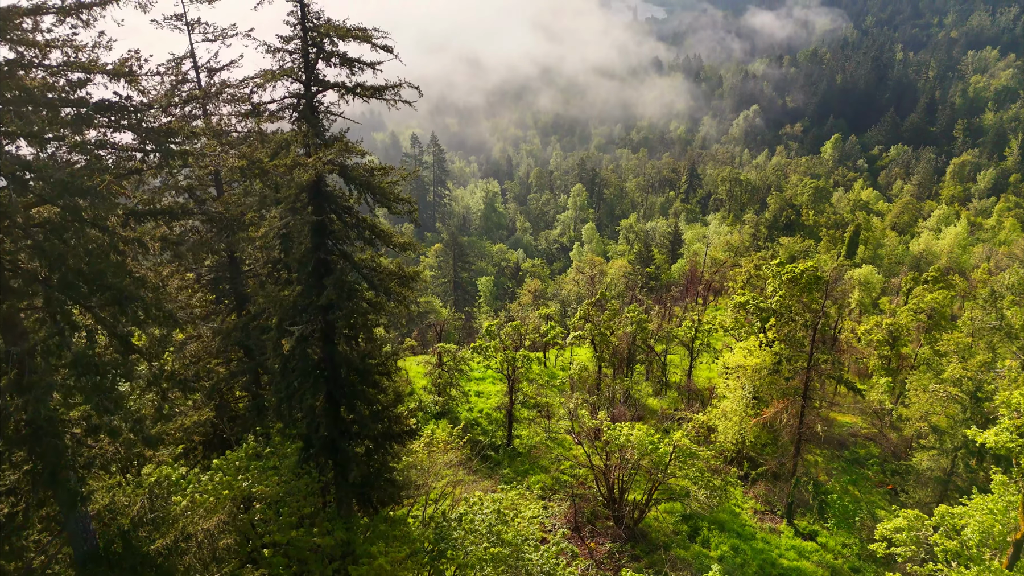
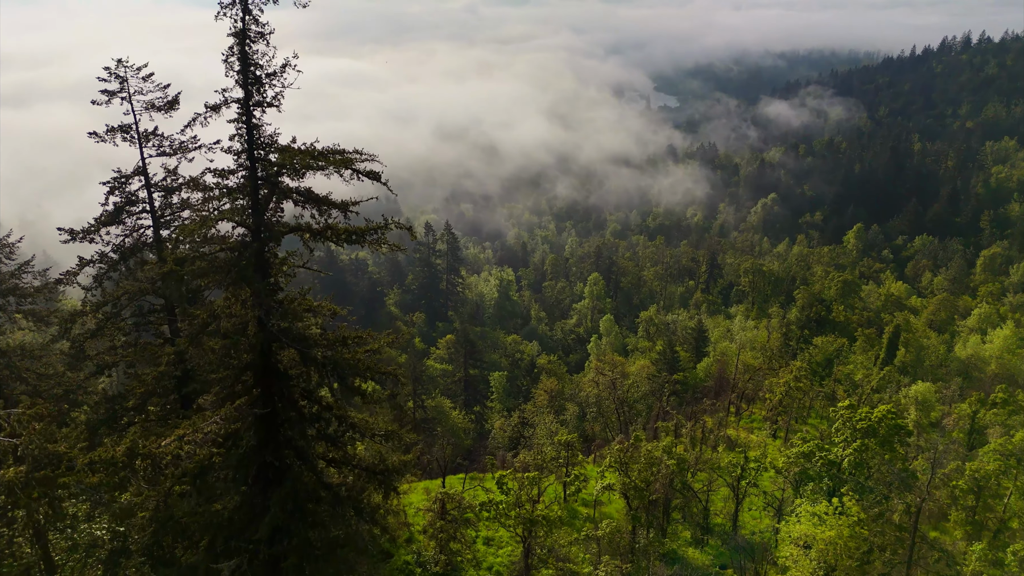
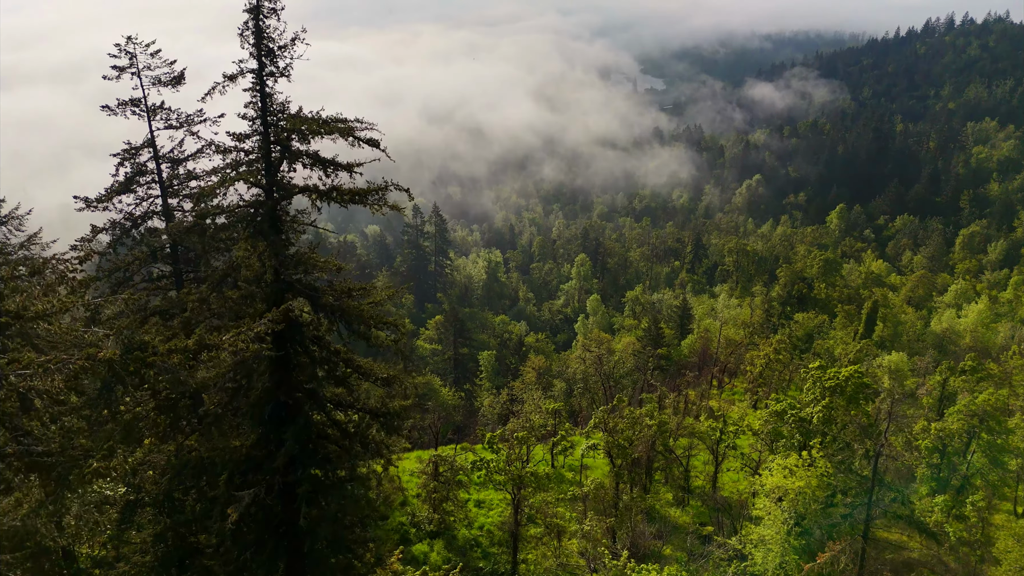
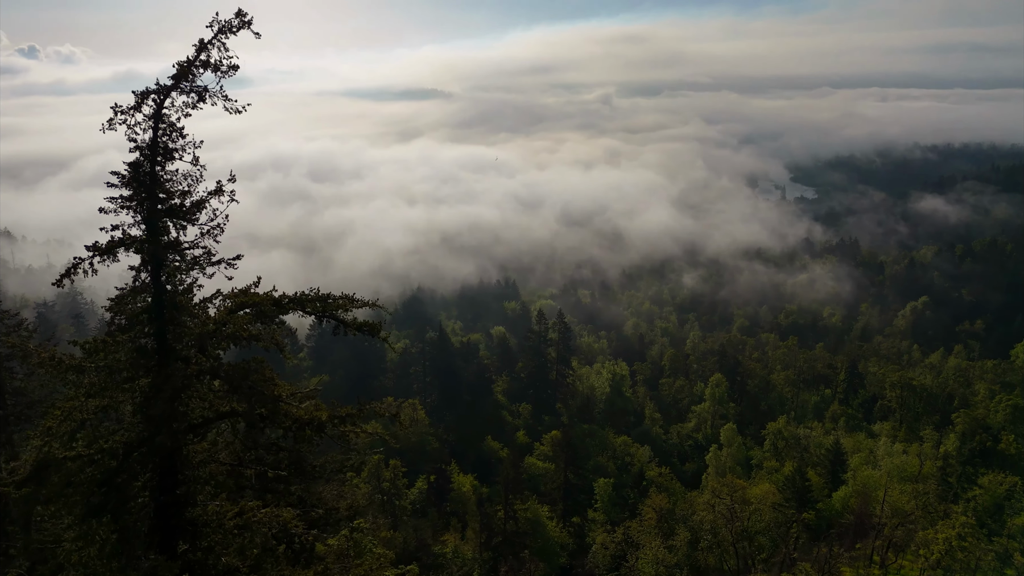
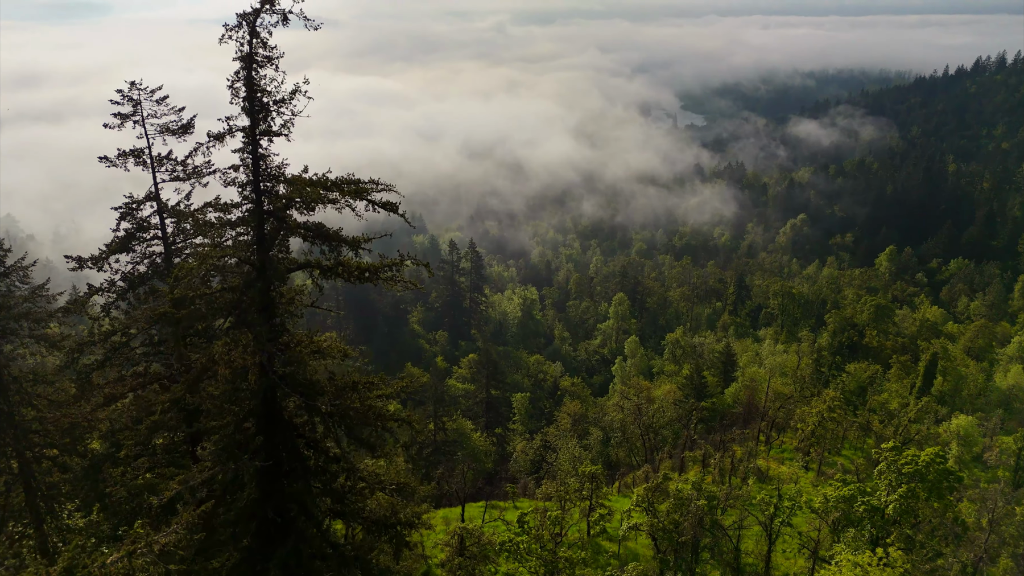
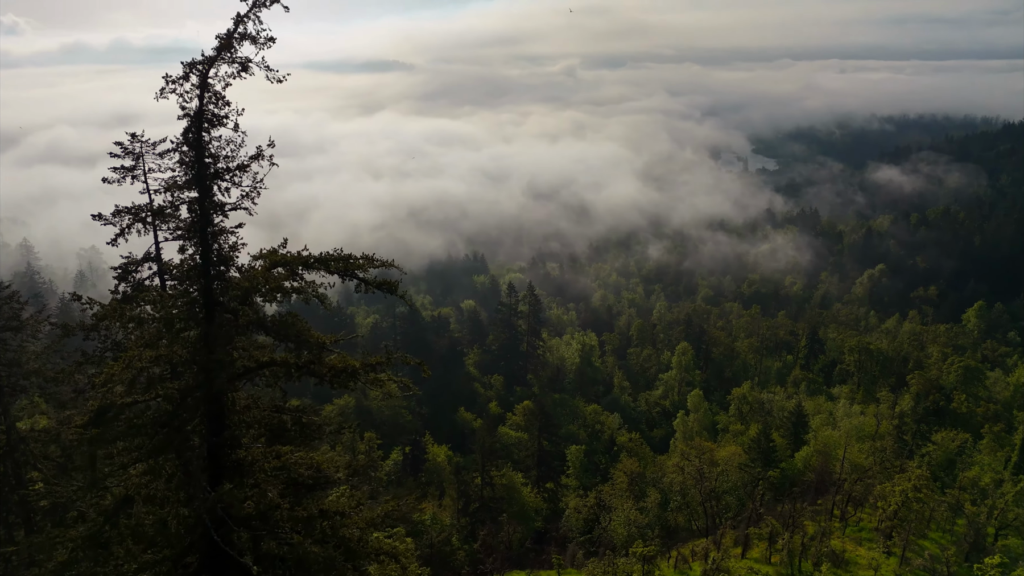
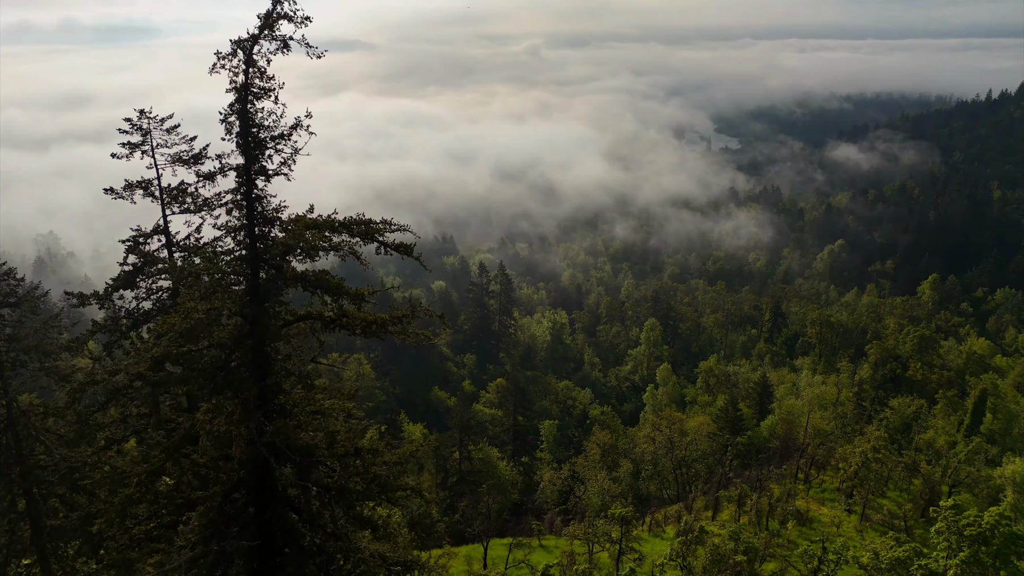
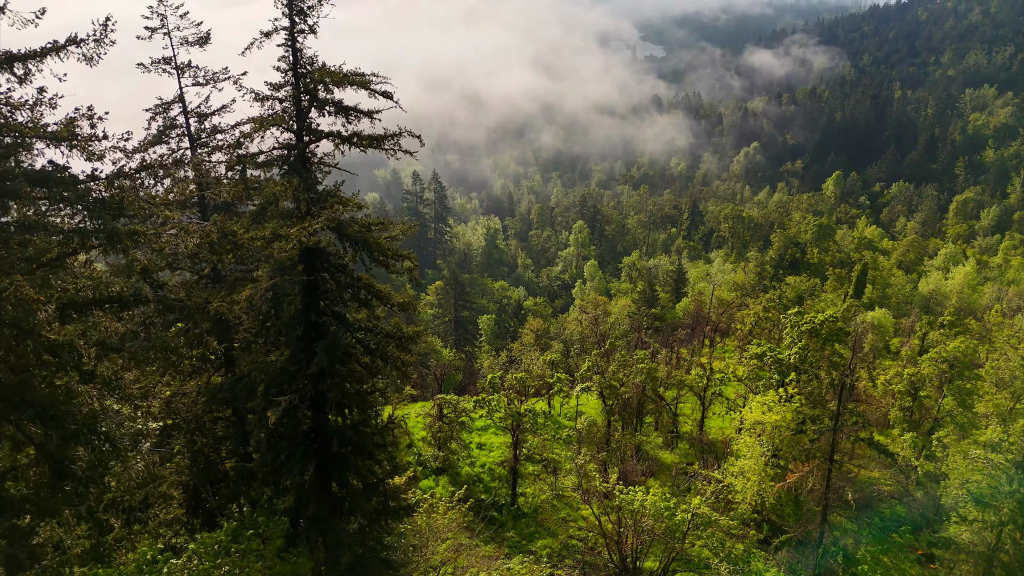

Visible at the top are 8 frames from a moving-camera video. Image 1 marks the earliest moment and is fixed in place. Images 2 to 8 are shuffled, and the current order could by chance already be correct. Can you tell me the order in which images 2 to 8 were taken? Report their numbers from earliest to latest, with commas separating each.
8, 3, 2, 5, 7, 6, 4
